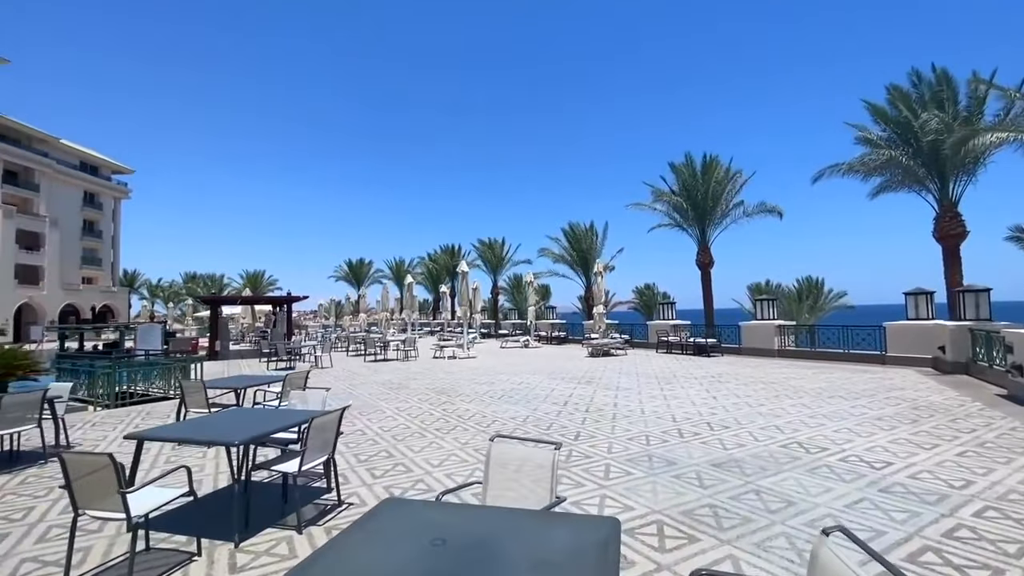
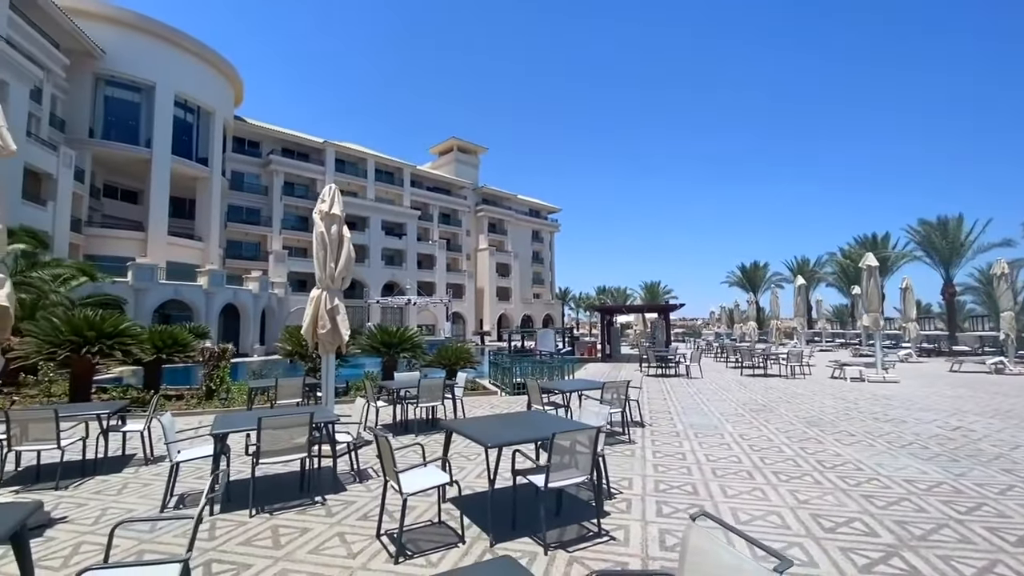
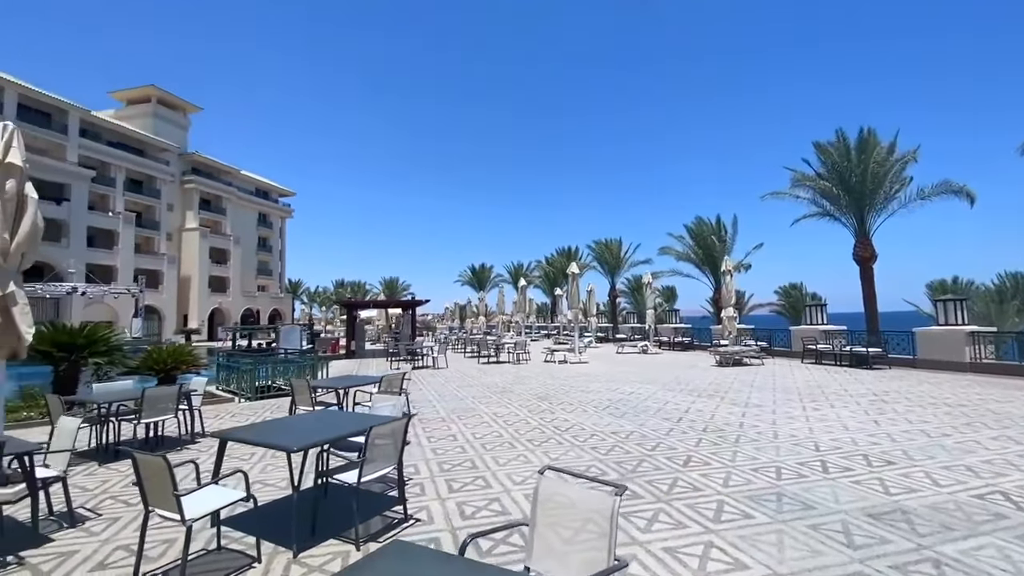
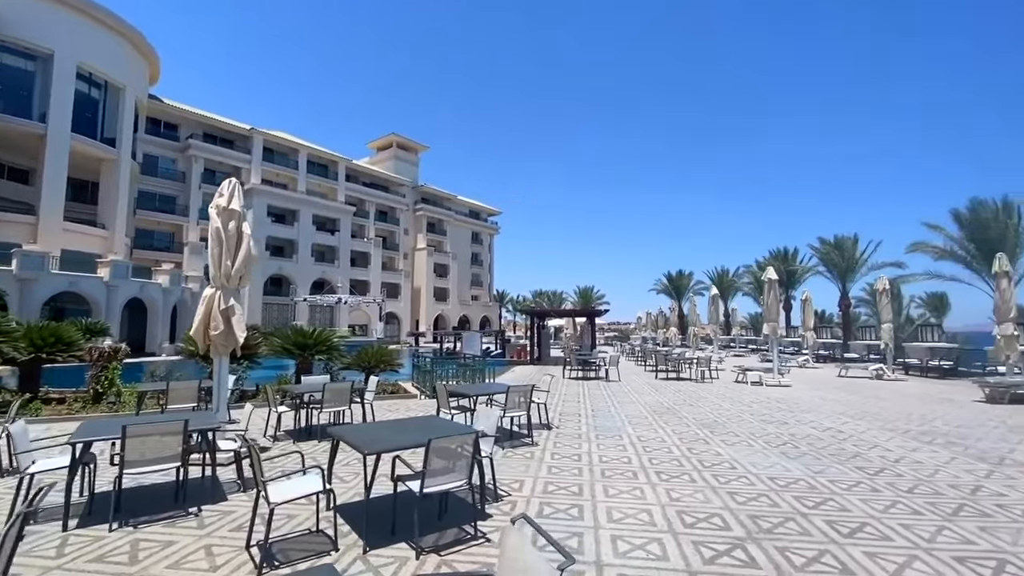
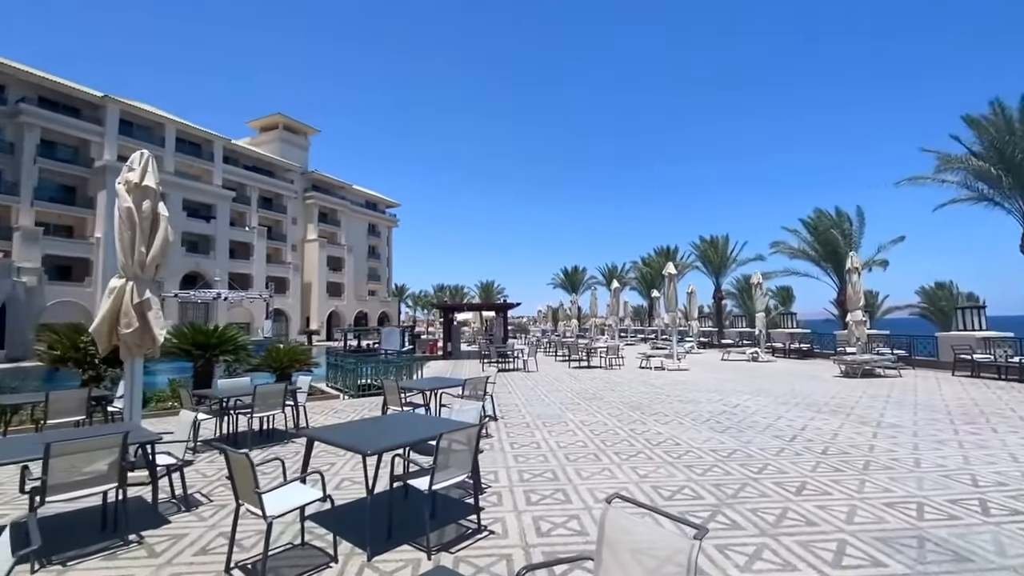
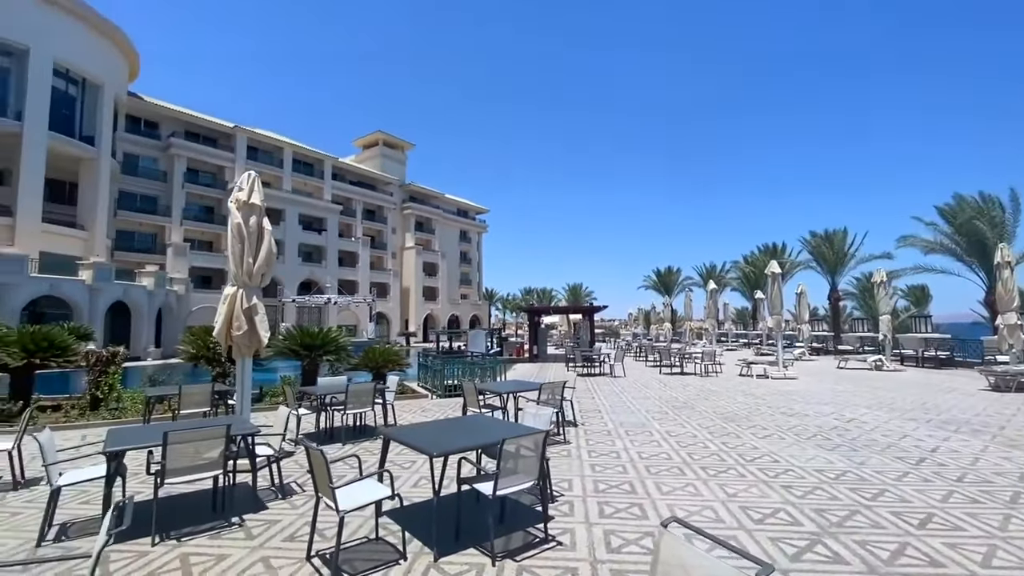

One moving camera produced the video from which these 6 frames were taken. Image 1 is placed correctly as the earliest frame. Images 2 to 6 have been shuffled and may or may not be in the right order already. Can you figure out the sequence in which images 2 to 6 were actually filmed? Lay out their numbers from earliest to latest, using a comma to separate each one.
3, 5, 6, 2, 4
